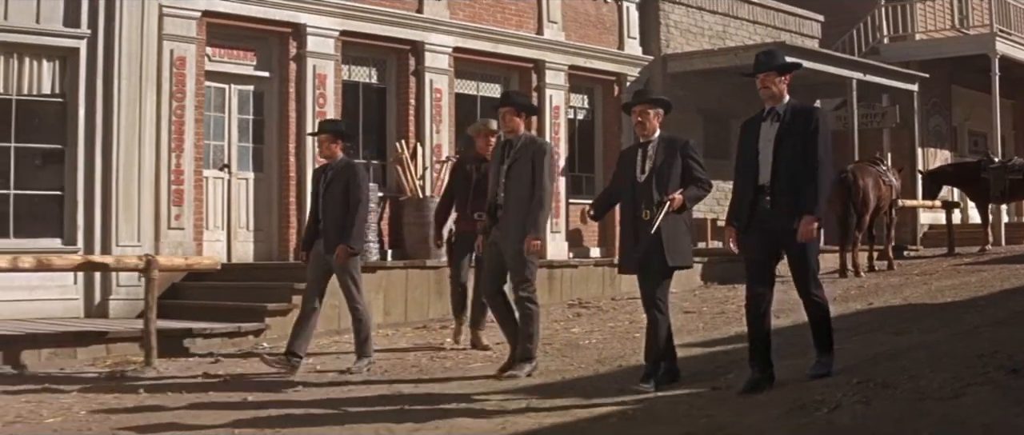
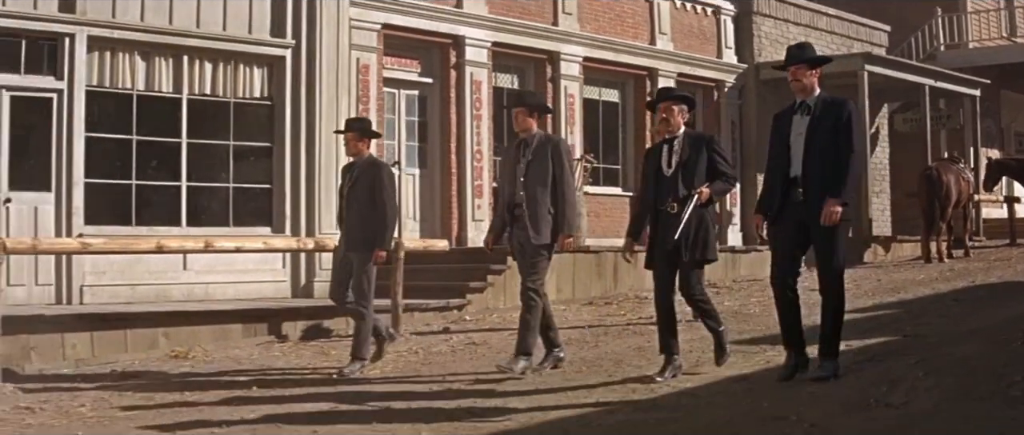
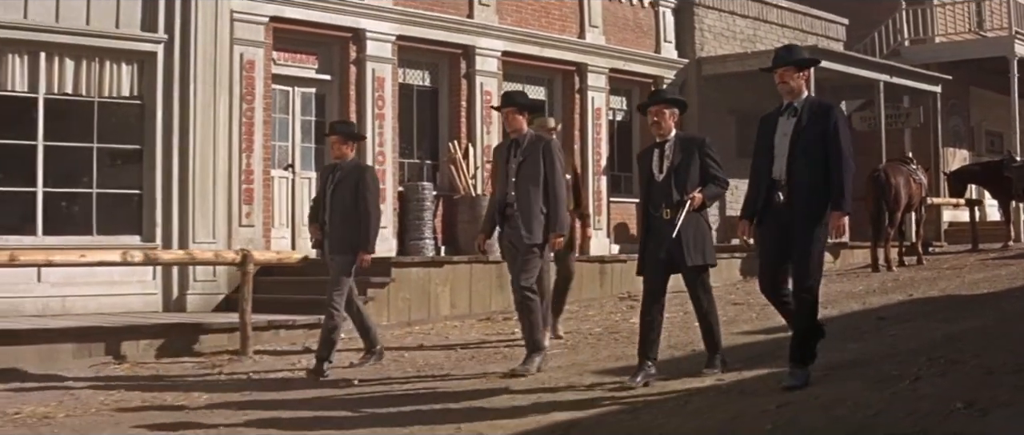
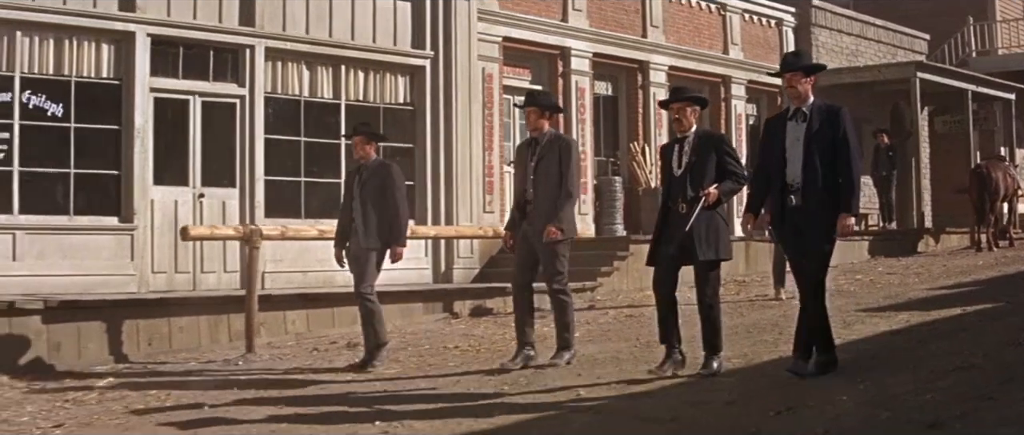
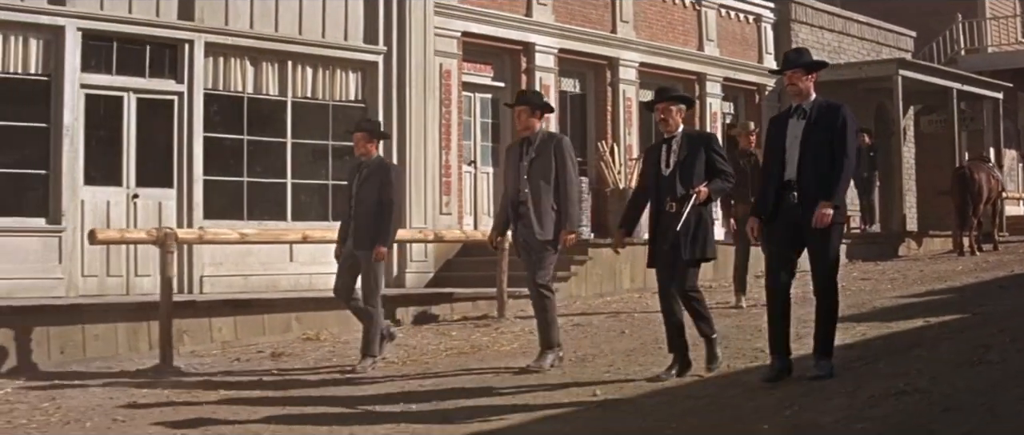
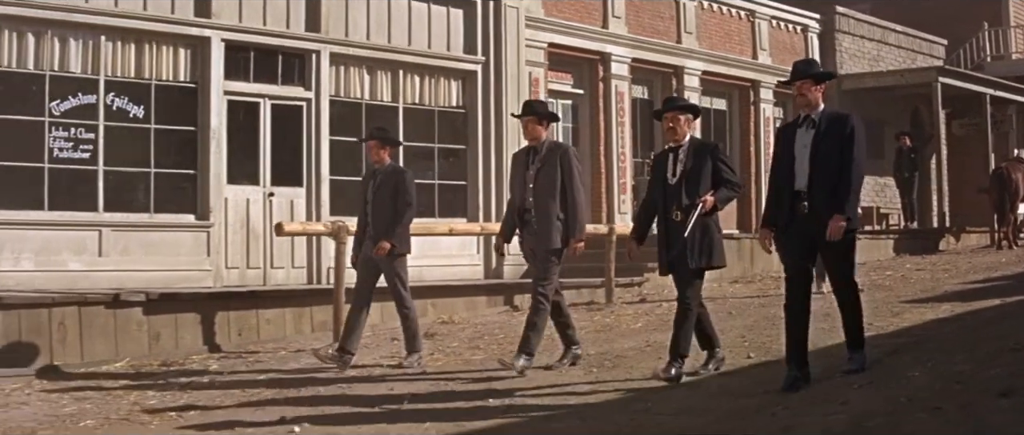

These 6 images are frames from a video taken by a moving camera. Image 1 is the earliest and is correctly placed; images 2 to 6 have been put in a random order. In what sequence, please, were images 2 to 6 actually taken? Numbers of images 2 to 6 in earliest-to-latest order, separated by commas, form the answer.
3, 2, 5, 4, 6
